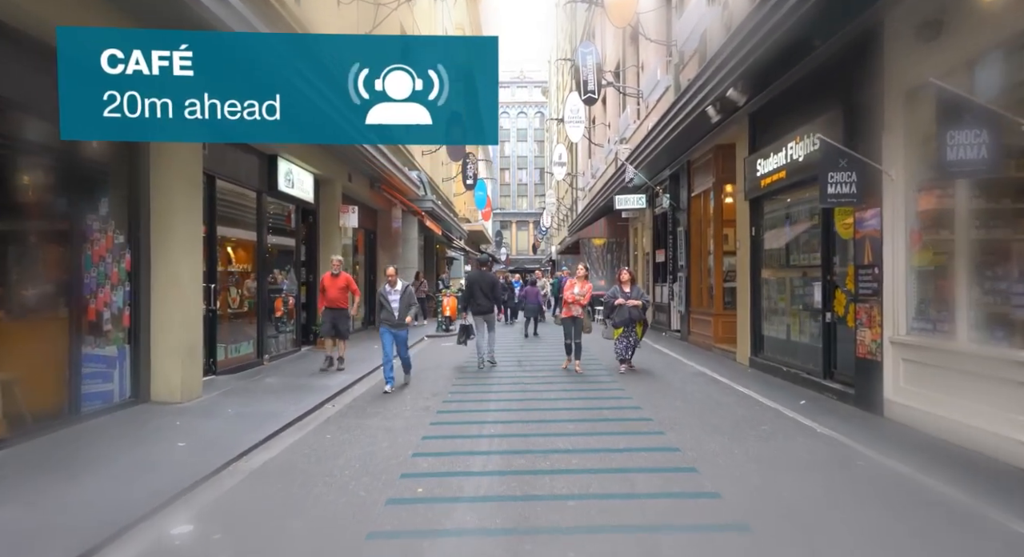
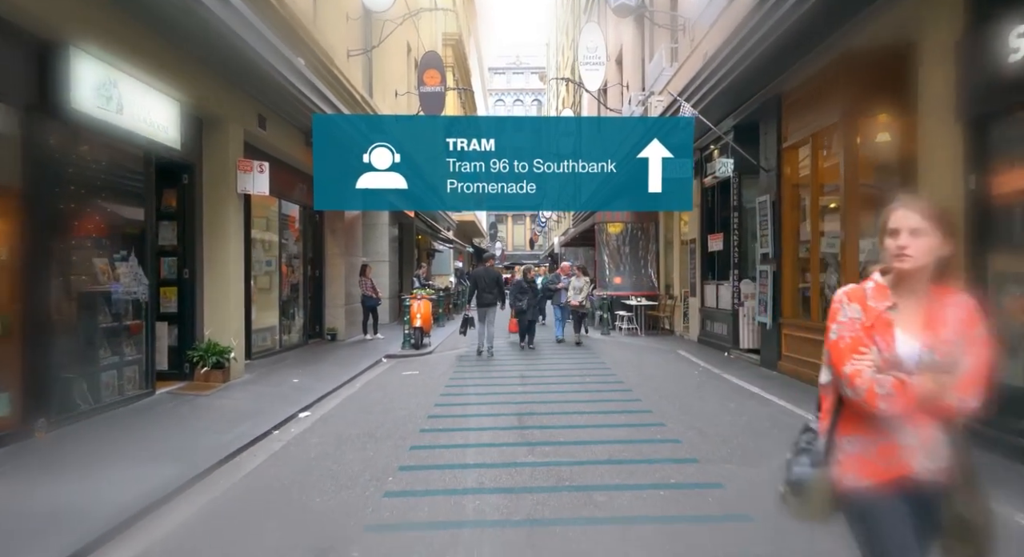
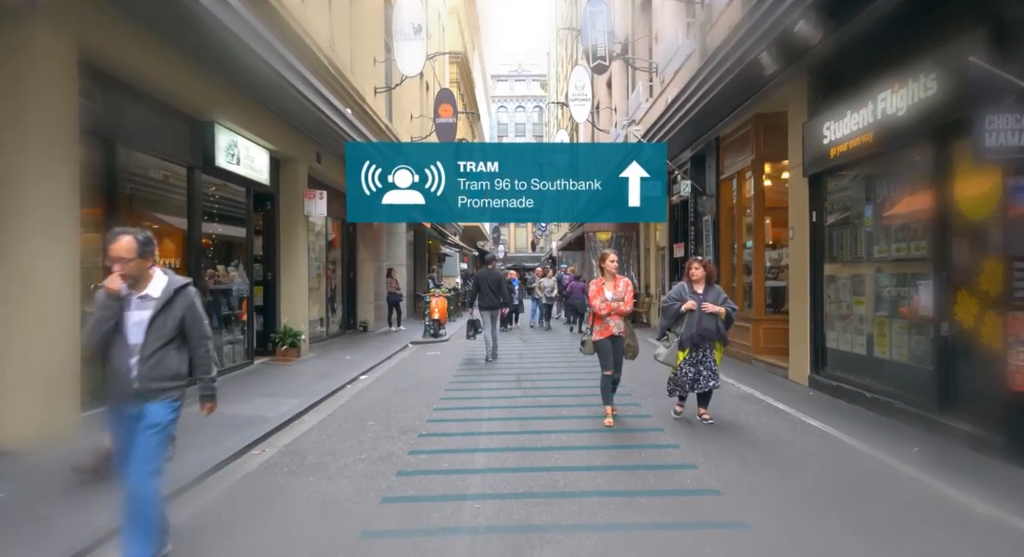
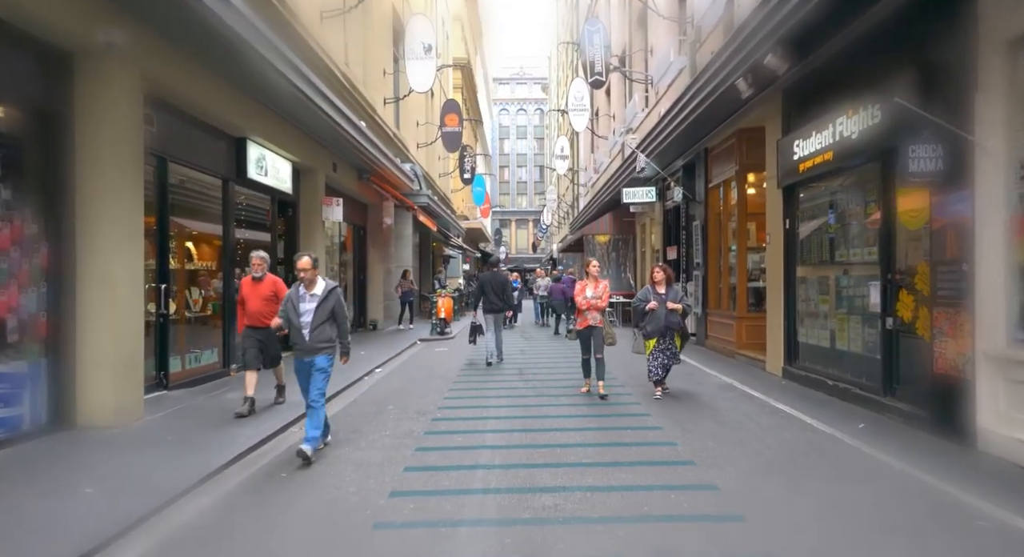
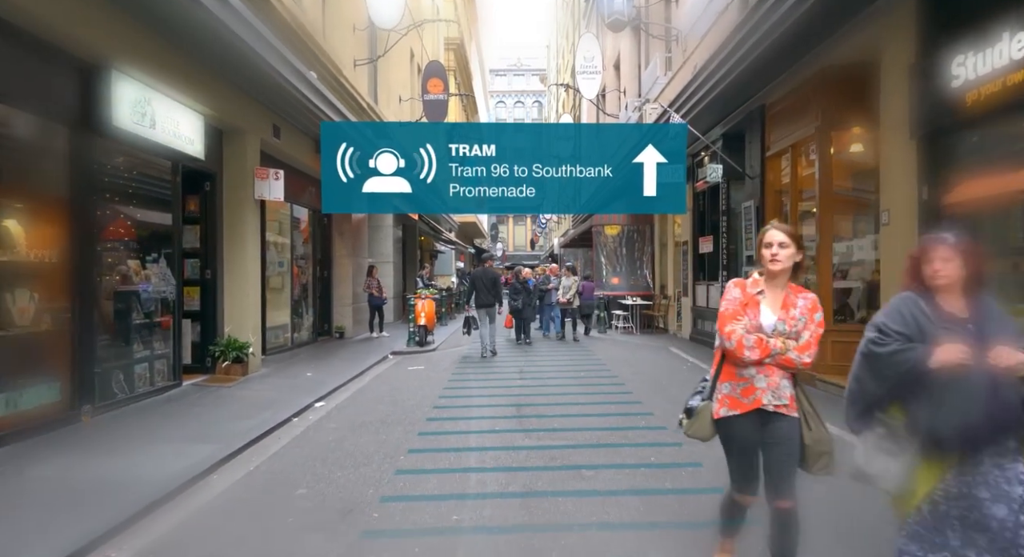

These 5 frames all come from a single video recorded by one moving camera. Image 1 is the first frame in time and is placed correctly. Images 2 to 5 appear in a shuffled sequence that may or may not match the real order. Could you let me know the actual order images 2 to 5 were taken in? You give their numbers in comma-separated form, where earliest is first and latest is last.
4, 3, 5, 2
